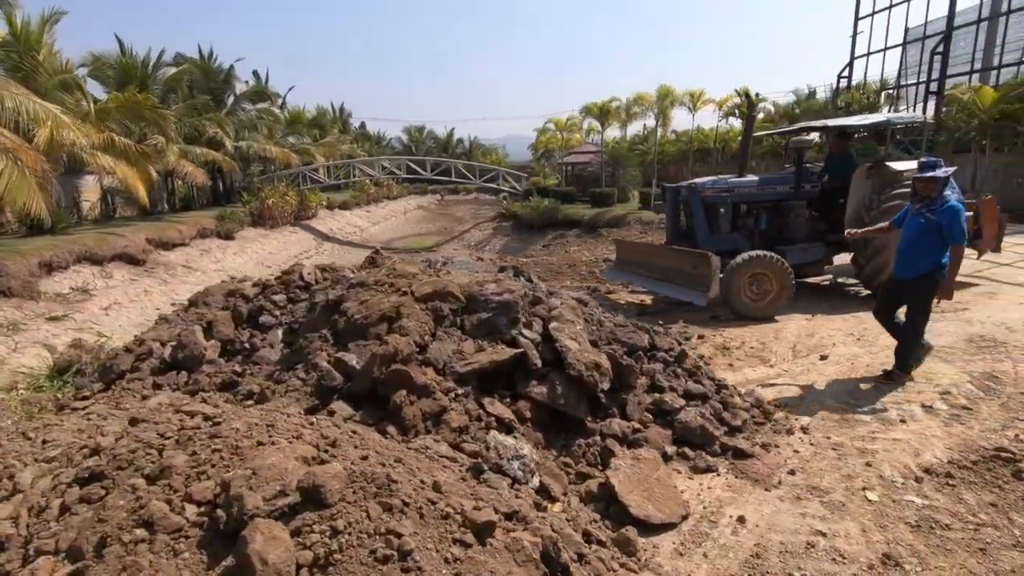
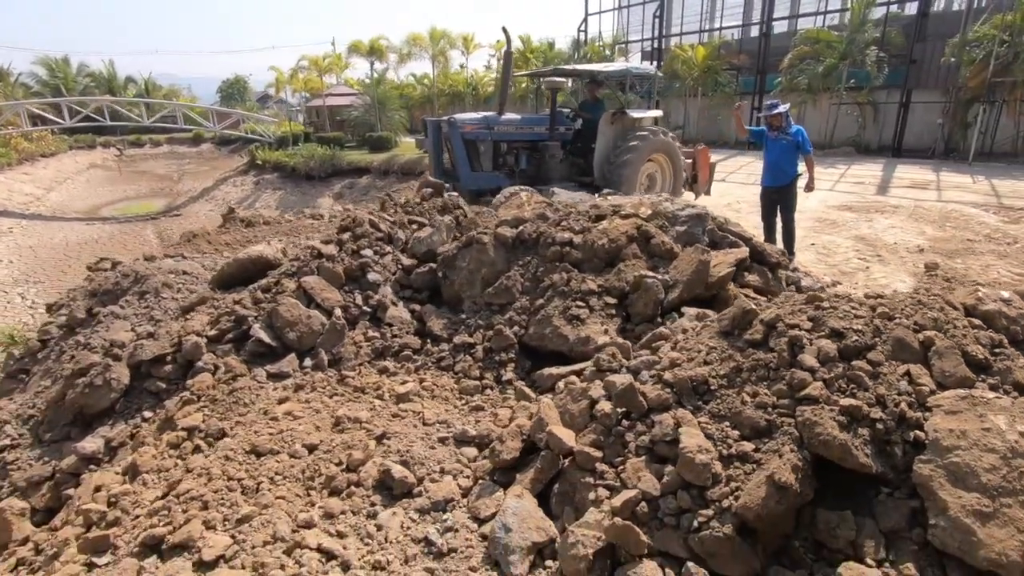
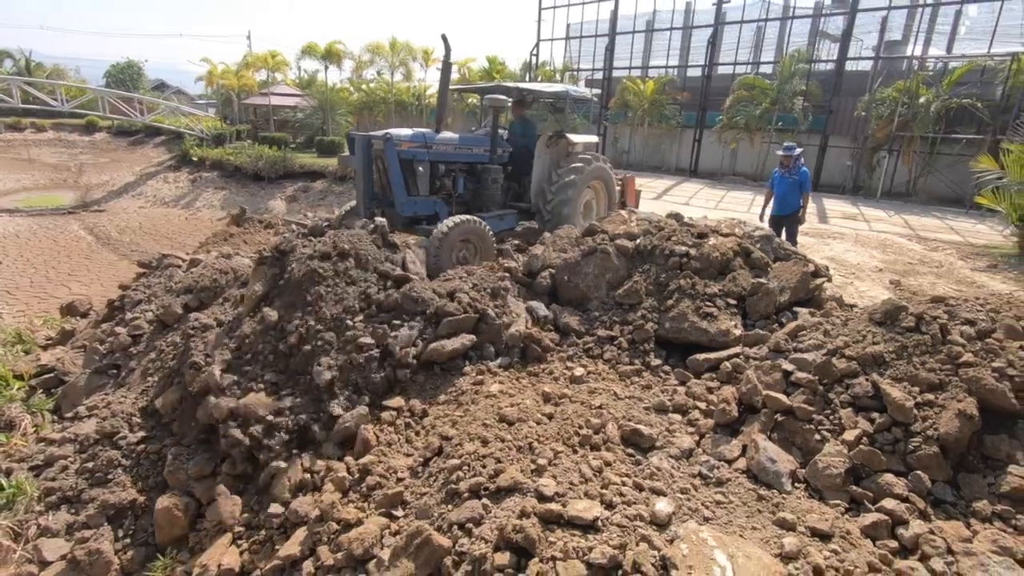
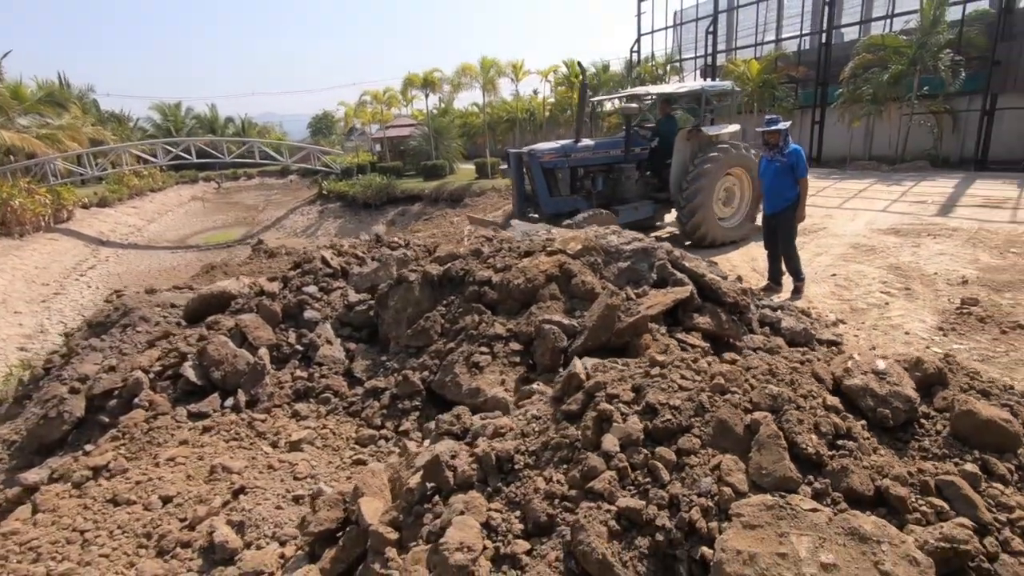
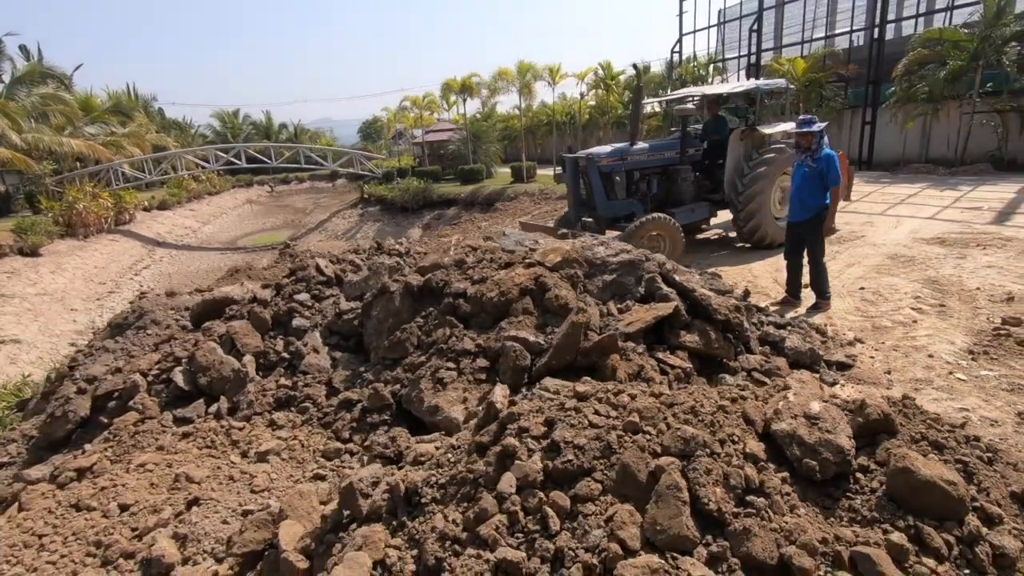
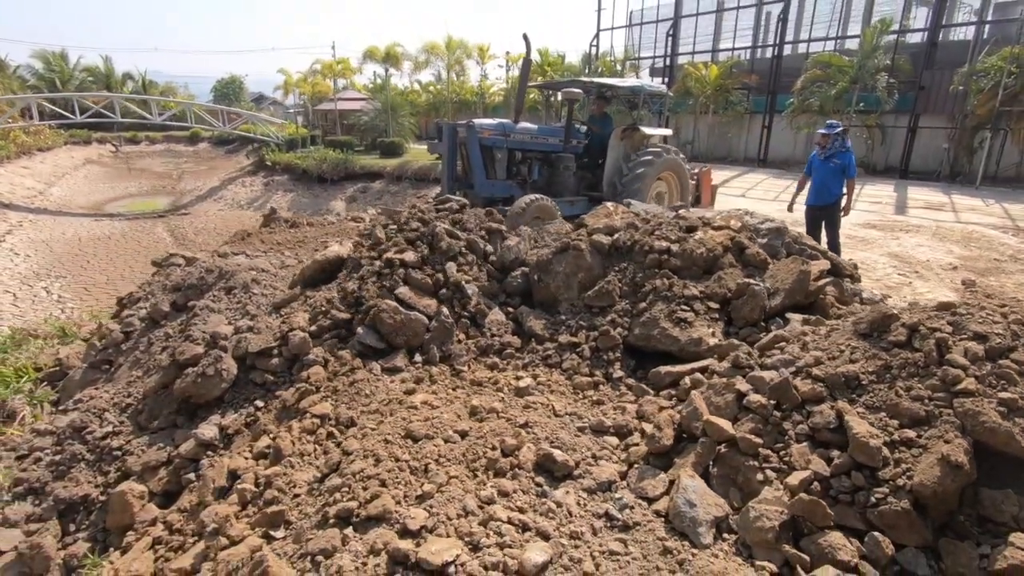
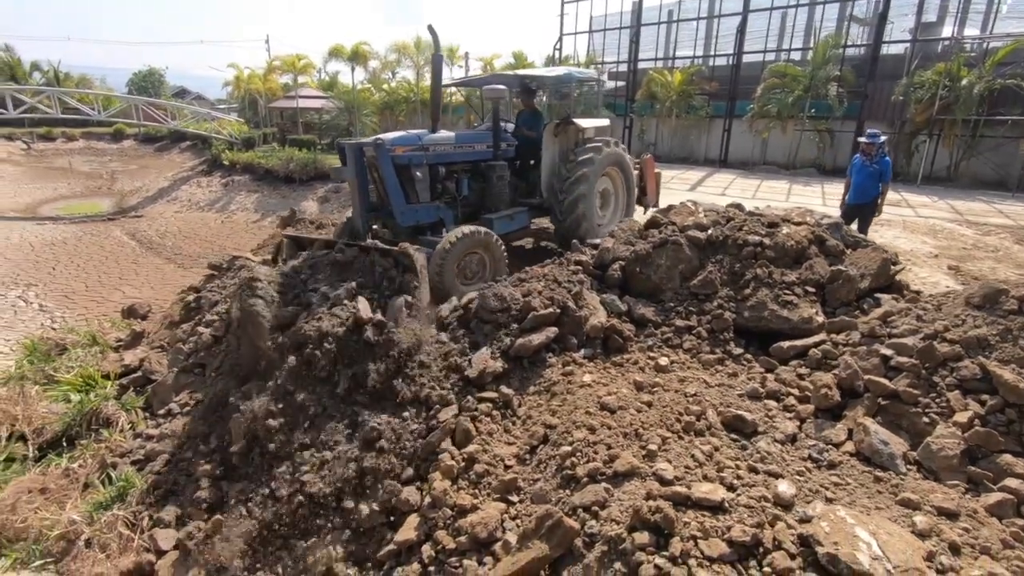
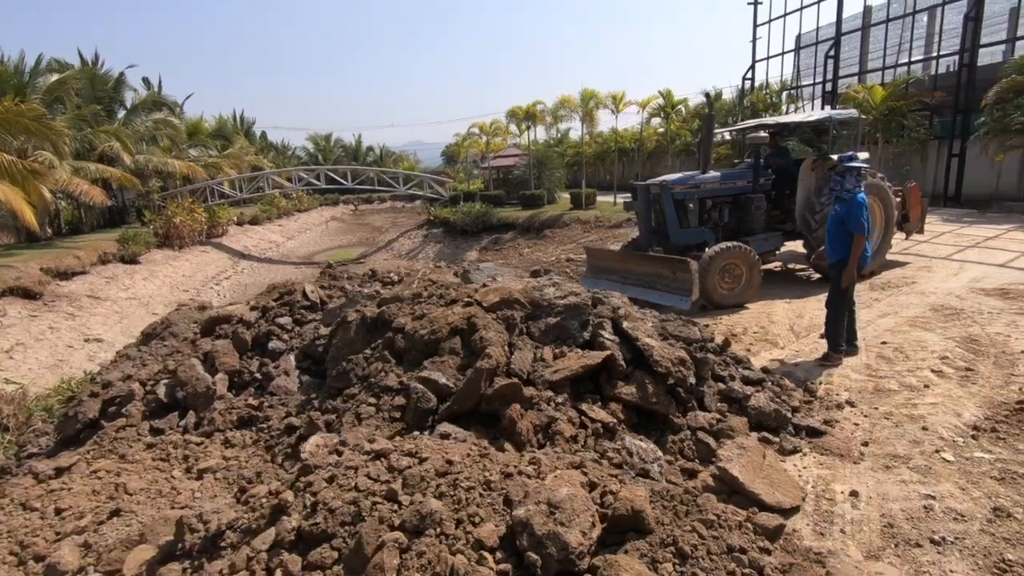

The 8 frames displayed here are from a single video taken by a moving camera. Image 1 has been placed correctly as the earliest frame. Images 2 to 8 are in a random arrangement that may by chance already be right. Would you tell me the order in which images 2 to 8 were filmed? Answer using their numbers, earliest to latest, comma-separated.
8, 5, 4, 2, 6, 3, 7
